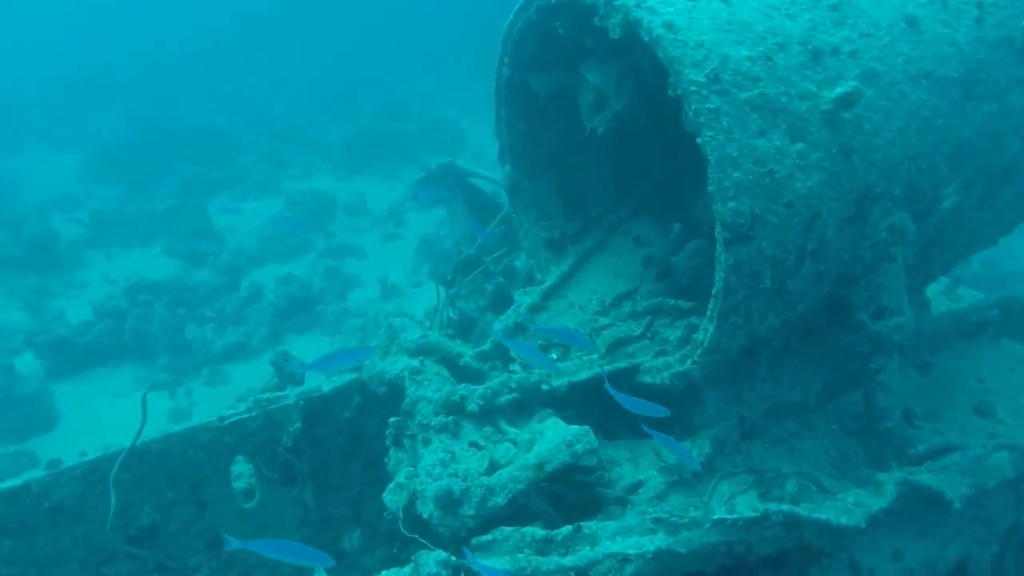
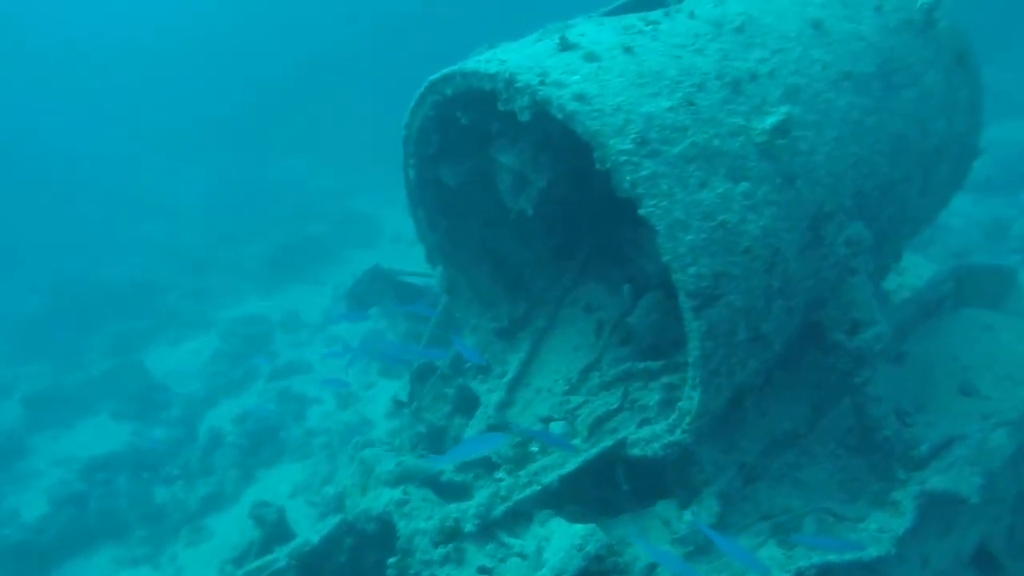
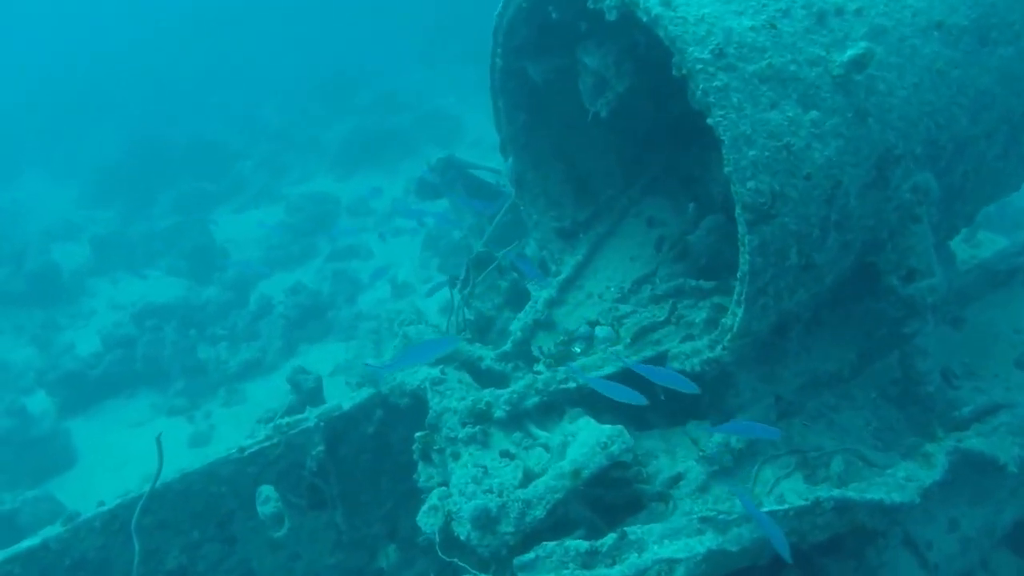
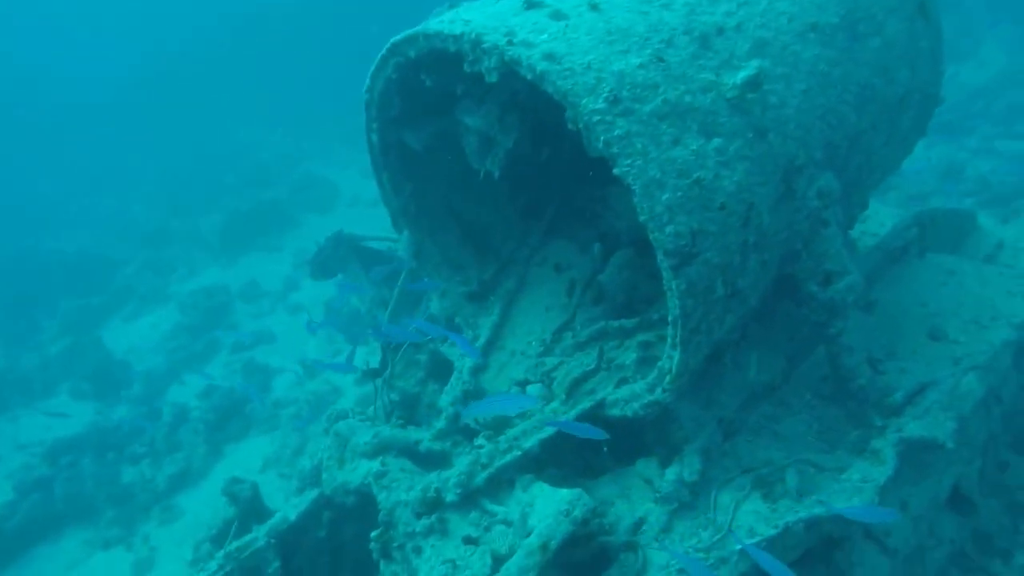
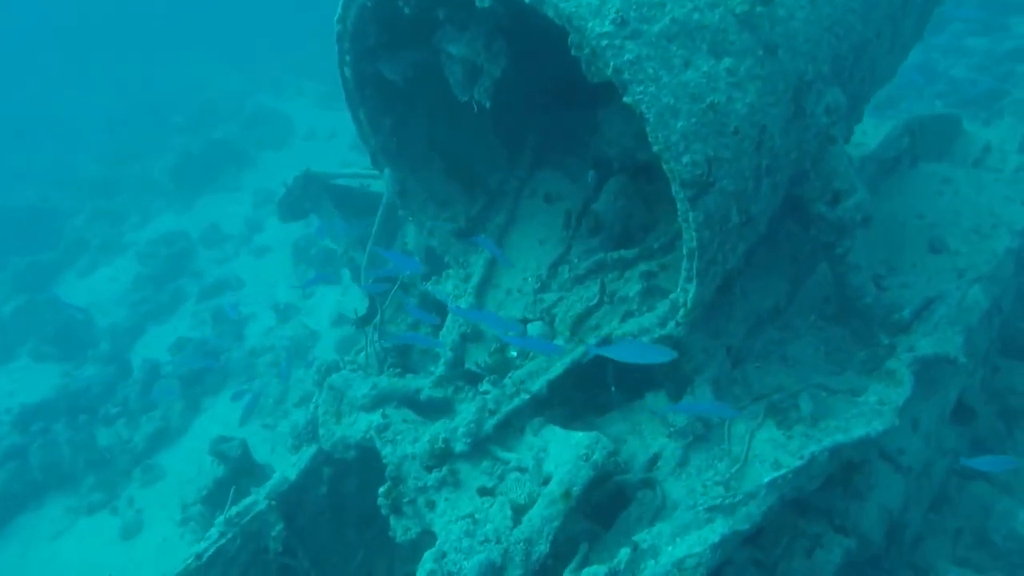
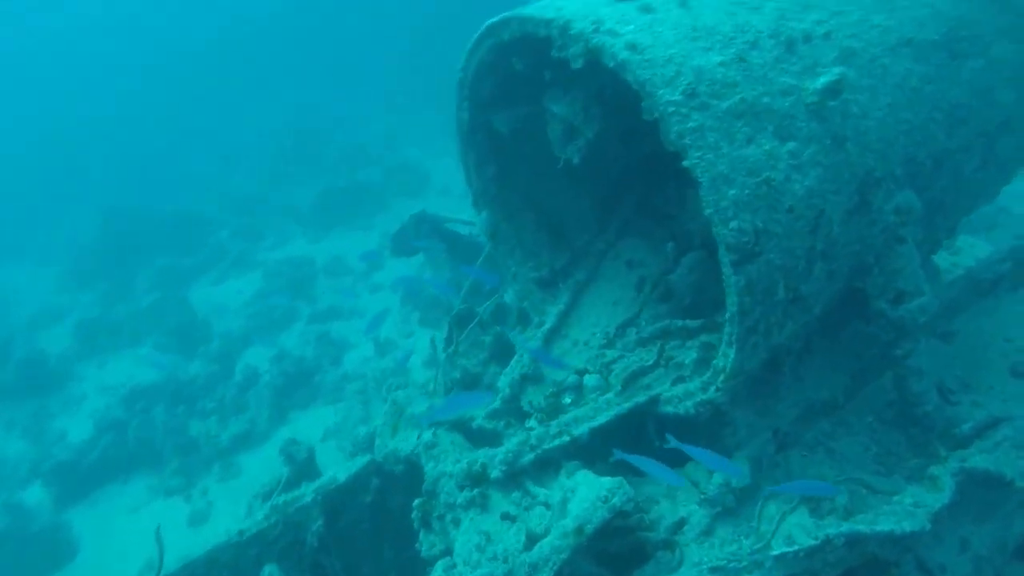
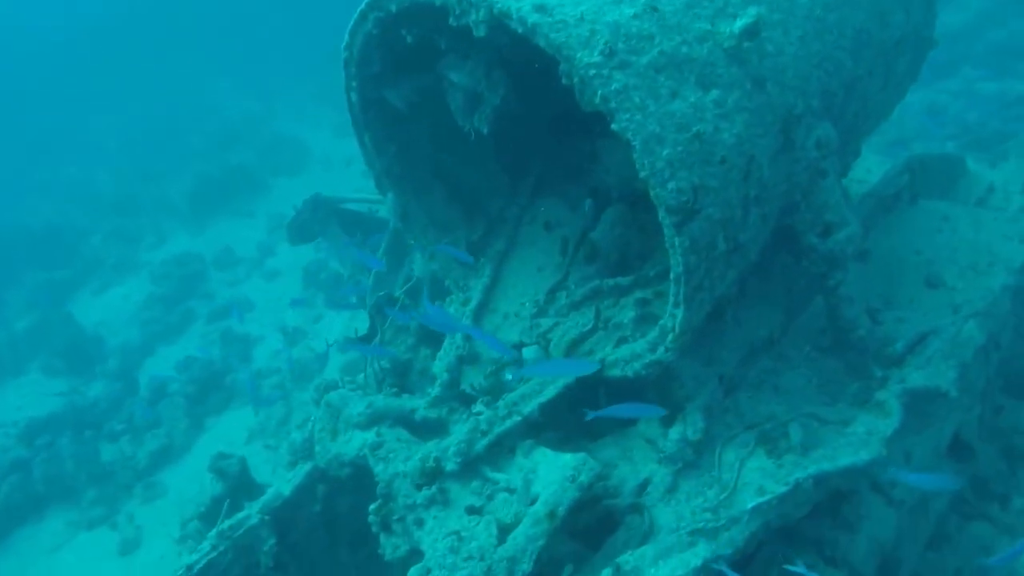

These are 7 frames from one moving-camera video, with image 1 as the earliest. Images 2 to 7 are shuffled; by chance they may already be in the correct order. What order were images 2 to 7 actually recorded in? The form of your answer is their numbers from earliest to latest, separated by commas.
3, 6, 2, 4, 7, 5
